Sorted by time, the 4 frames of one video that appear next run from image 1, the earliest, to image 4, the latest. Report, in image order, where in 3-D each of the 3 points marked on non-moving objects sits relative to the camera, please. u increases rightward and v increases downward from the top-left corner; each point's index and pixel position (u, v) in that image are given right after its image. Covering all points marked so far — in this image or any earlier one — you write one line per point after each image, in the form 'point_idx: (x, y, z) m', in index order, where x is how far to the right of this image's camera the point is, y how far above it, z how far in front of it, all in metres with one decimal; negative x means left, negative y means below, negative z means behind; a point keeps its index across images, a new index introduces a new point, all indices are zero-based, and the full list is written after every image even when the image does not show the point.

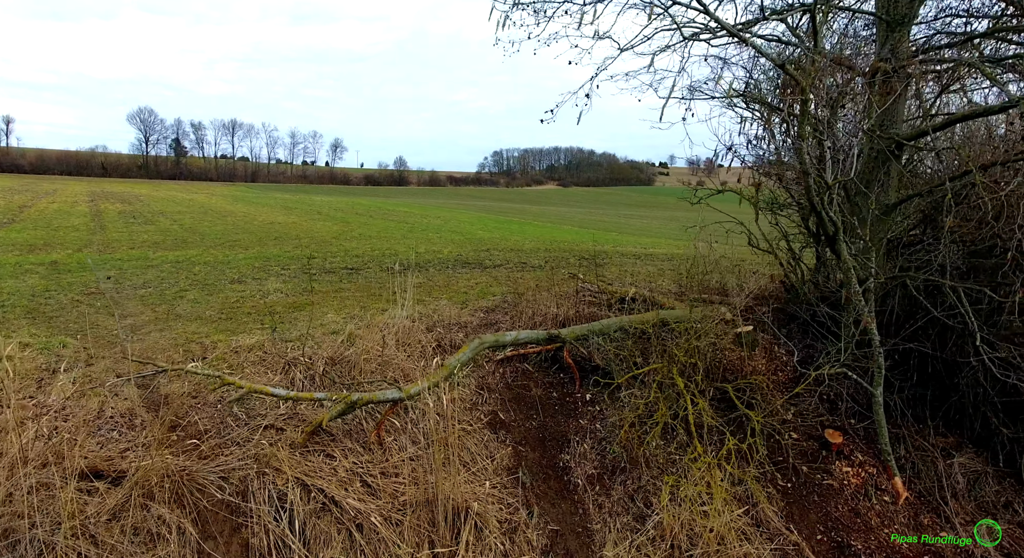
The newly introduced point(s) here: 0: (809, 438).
0: (+3.2, -1.7, +5.8) m
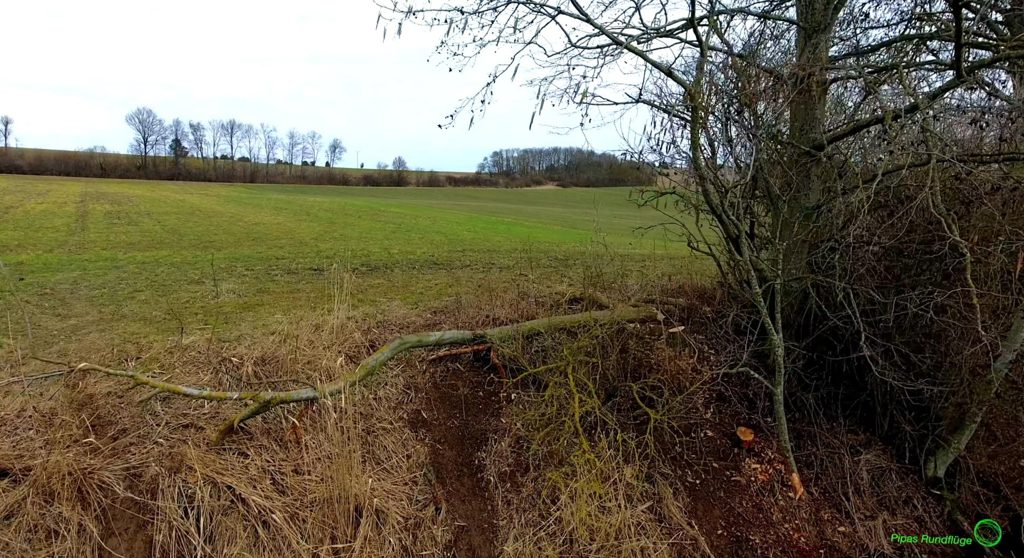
0: (+2.3, -1.7, +5.9) m
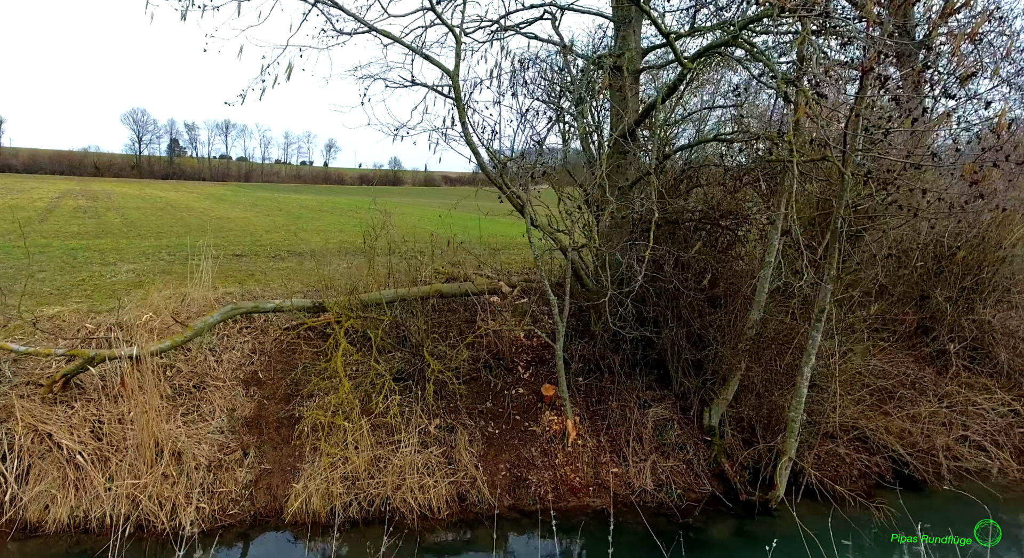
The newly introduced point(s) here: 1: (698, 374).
0: (+0.2, -1.4, +6.5) m
1: (+2.2, -1.1, +6.3) m
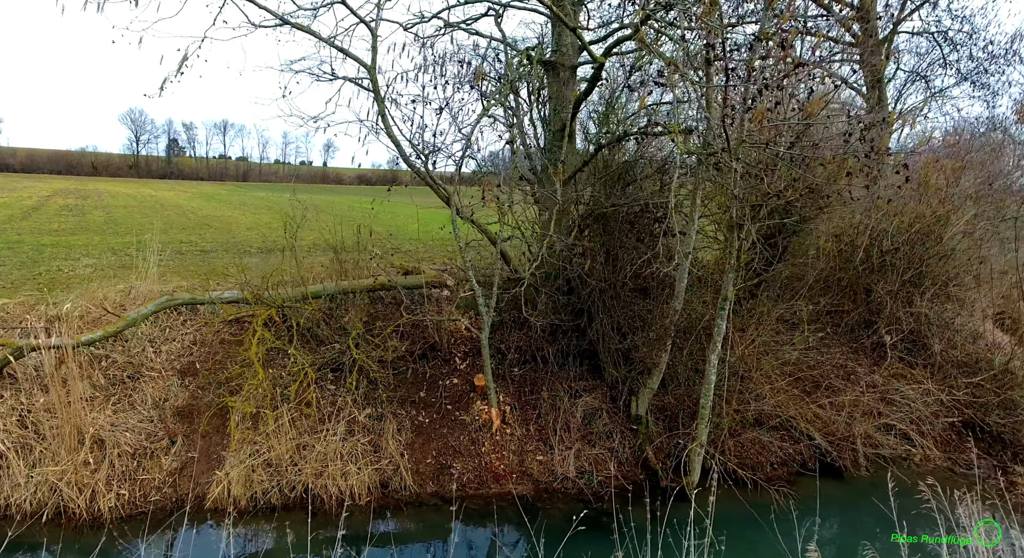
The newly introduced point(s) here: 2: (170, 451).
0: (-0.6, -1.3, +6.6) m
1: (+1.4, -1.0, +6.4) m
2: (-3.6, -1.8, +5.6) m
